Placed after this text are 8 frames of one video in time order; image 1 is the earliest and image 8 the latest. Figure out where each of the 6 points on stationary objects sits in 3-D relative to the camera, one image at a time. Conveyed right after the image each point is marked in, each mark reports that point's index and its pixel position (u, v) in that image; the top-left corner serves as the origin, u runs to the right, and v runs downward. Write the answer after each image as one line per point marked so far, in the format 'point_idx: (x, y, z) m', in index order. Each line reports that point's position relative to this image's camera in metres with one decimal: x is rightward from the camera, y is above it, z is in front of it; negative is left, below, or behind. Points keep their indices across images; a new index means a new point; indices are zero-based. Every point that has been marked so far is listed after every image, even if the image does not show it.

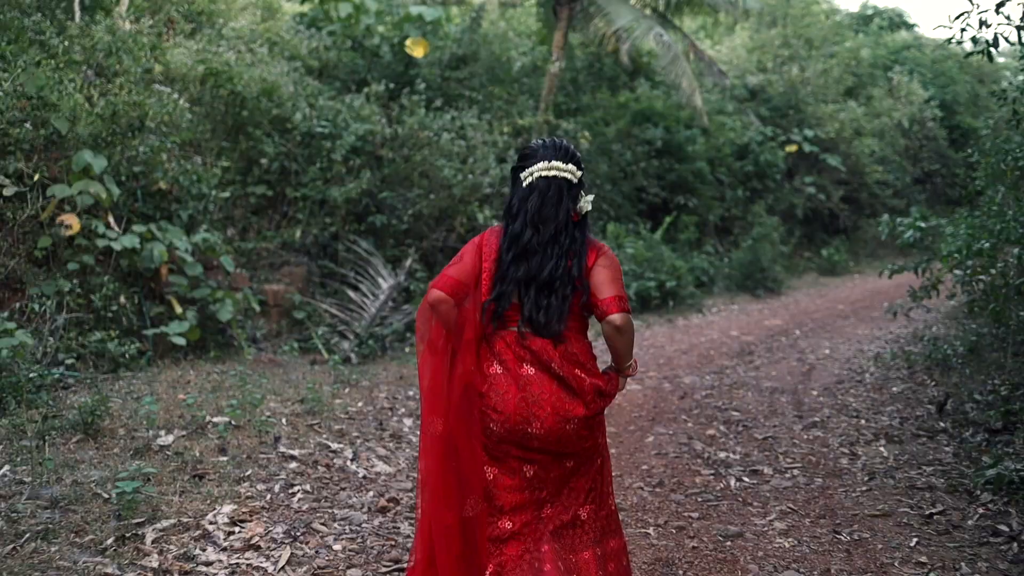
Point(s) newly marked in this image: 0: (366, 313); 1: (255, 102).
0: (-1.0, -0.2, +7.9) m
1: (-1.9, +1.4, +8.3) m
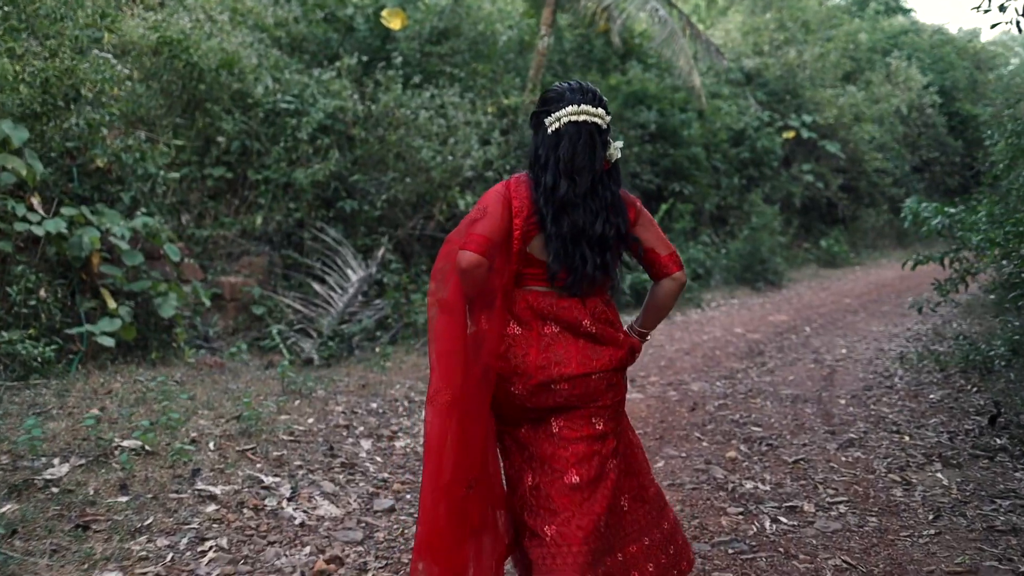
0: (-1.1, -0.1, +7.1) m
1: (-2.0, +1.4, +7.4) m
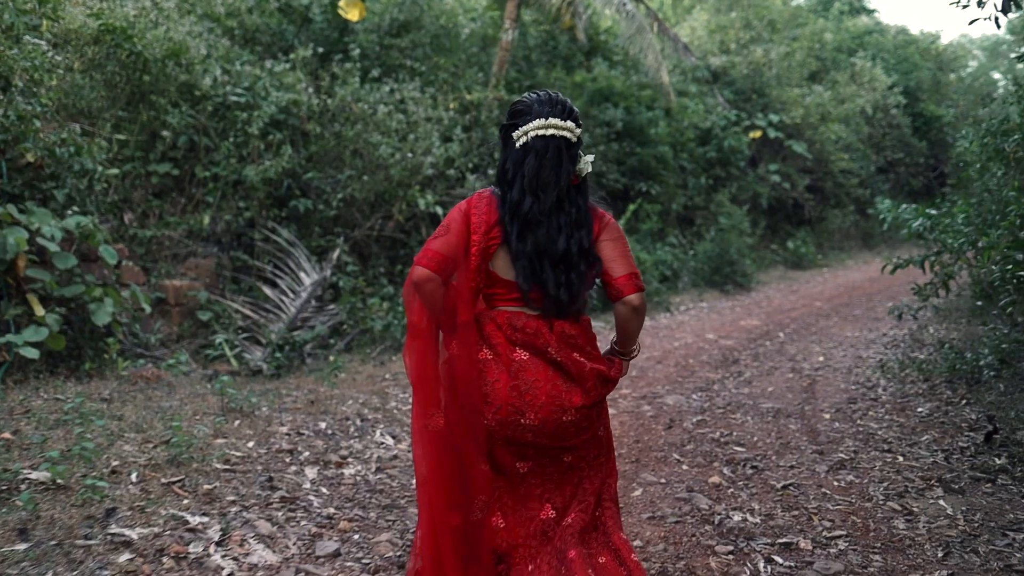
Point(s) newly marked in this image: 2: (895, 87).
0: (-1.4, -0.2, +6.7) m
1: (-2.2, +1.4, +7.0) m
2: (+6.4, +3.4, +18.7) m
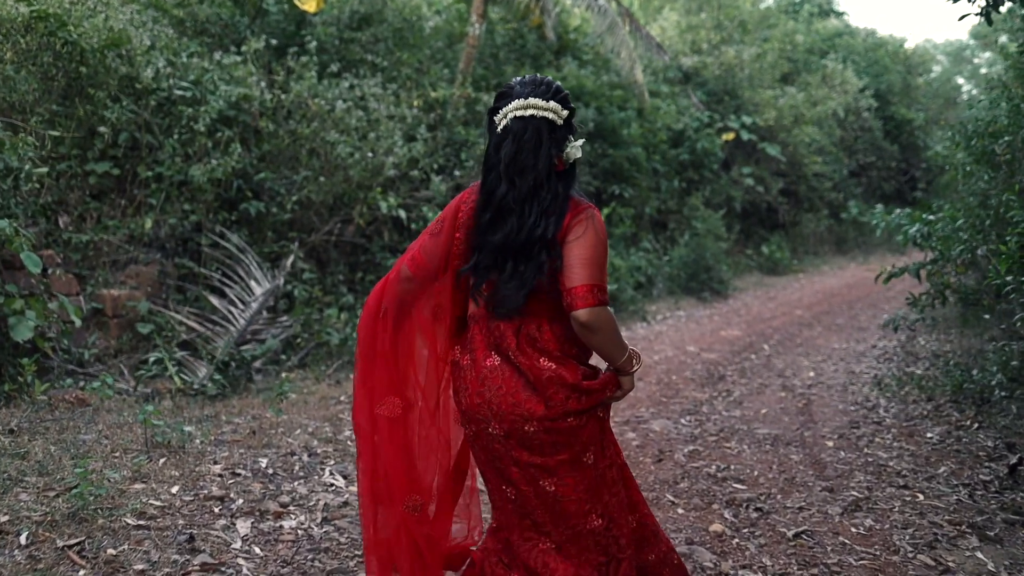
0: (-1.5, -0.2, +6.1) m
1: (-2.4, +1.3, +6.4) m
2: (+5.9, +3.3, +18.4) m
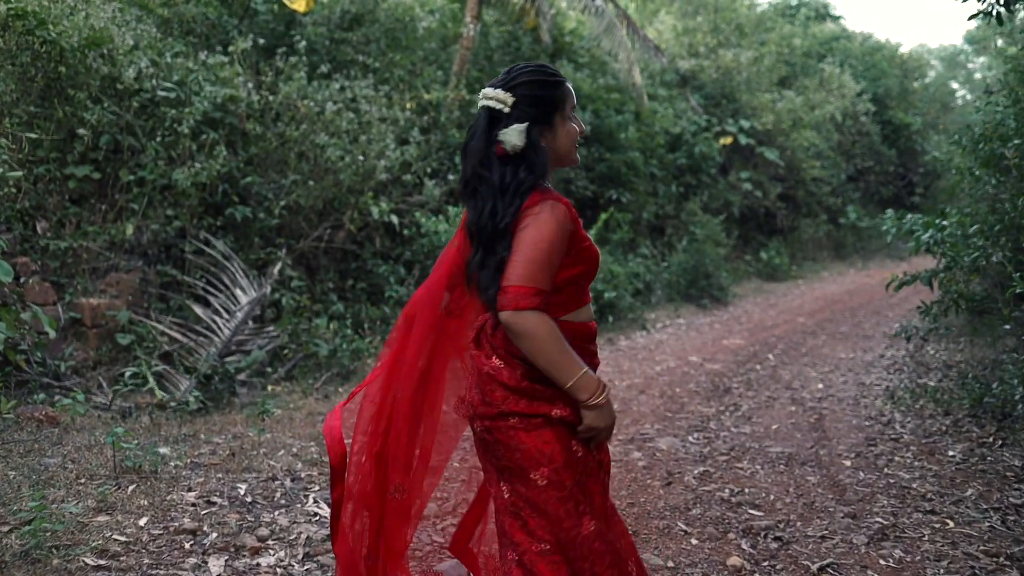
0: (-1.6, -0.3, +5.9) m
1: (-2.4, +1.3, +6.2) m
2: (+5.8, +3.2, +18.2) m
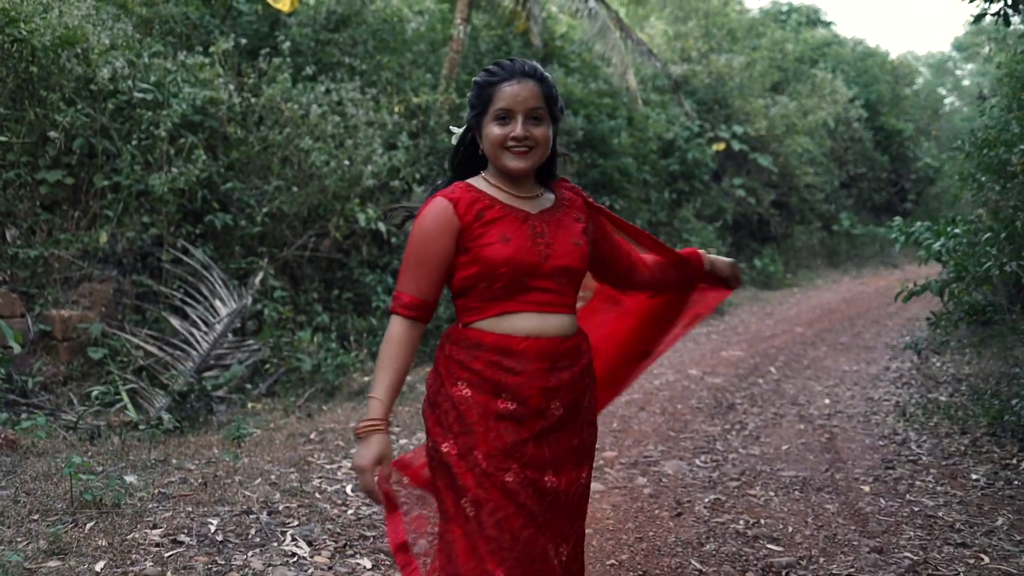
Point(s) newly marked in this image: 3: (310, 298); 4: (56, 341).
0: (-1.6, -0.3, +5.6) m
1: (-2.5, +1.2, +5.9) m
2: (+5.6, +3.1, +18.0) m
3: (-1.3, -0.1, +7.0) m
4: (-2.2, -0.3, +5.4) m
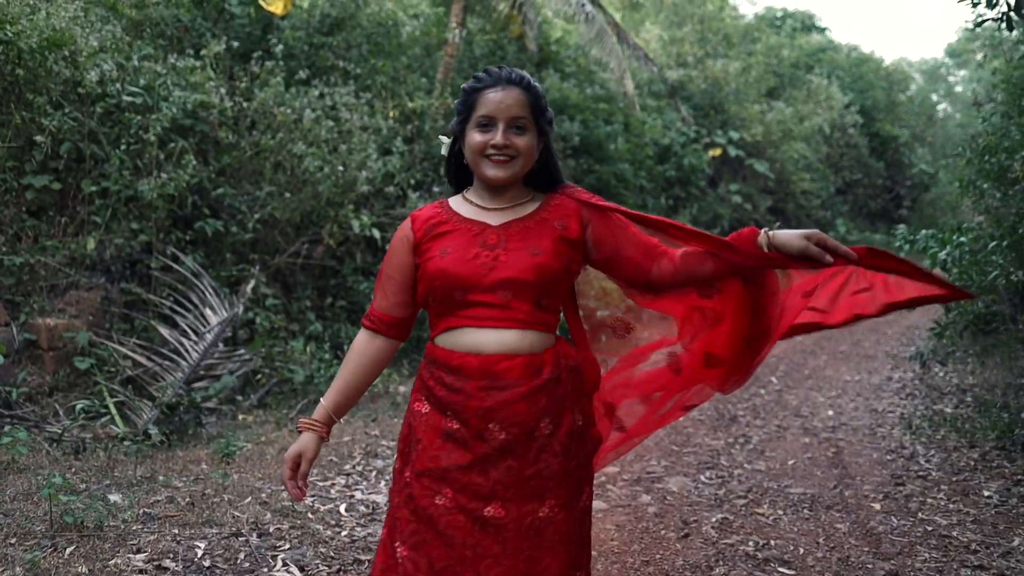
0: (-1.6, -0.4, +5.4) m
1: (-2.5, +1.2, +5.8) m
2: (+5.5, +3.0, +17.9) m
3: (-1.3, -0.1, +6.9) m
4: (-2.3, -0.3, +5.3) m
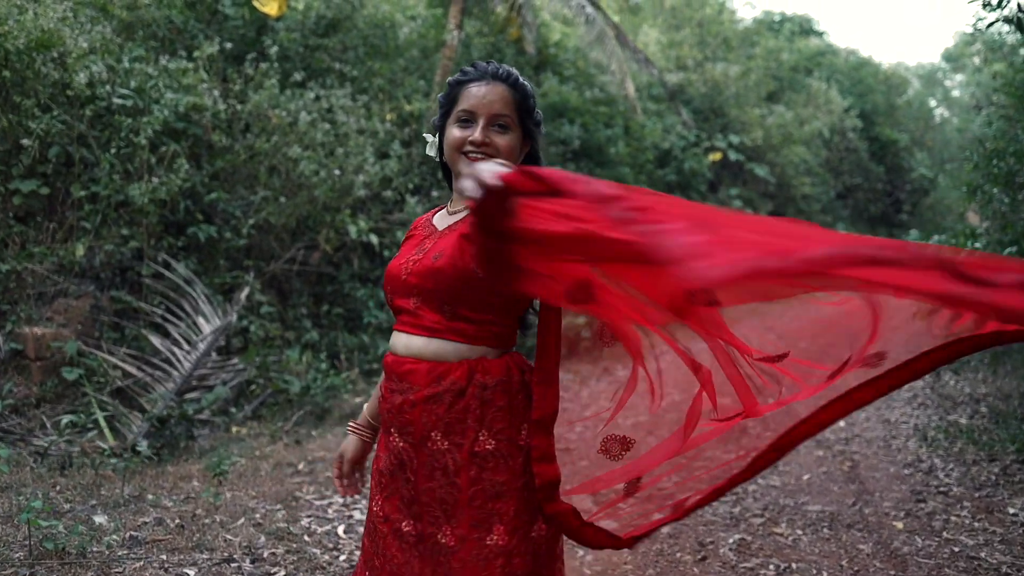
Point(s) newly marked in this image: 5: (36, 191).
0: (-1.6, -0.4, +5.3) m
1: (-2.5, +1.2, +5.6) m
2: (+5.5, +2.9, +17.8) m
3: (-1.3, -0.2, +6.7) m
4: (-2.2, -0.3, +5.1) m
5: (-2.5, +0.5, +5.8) m
